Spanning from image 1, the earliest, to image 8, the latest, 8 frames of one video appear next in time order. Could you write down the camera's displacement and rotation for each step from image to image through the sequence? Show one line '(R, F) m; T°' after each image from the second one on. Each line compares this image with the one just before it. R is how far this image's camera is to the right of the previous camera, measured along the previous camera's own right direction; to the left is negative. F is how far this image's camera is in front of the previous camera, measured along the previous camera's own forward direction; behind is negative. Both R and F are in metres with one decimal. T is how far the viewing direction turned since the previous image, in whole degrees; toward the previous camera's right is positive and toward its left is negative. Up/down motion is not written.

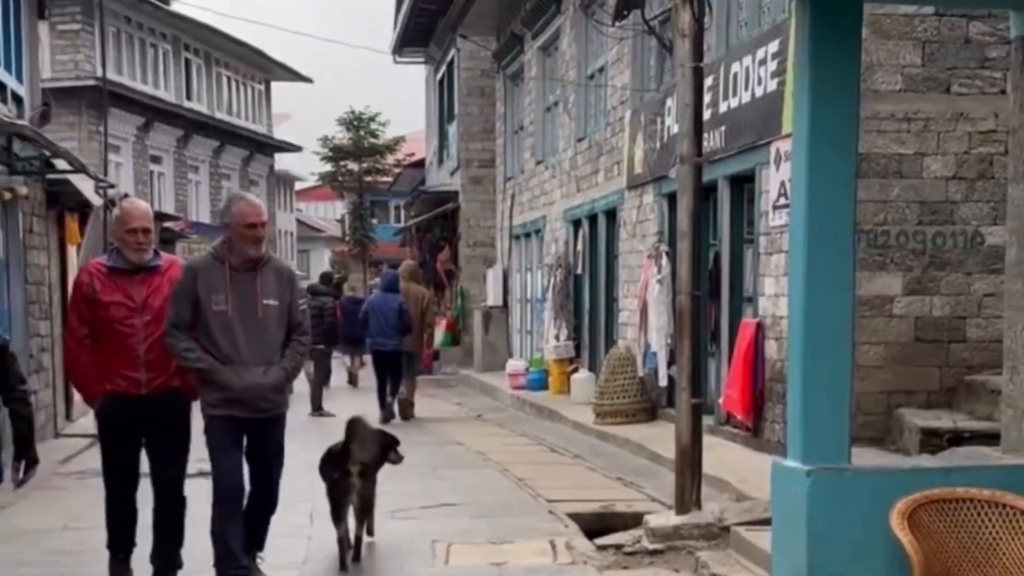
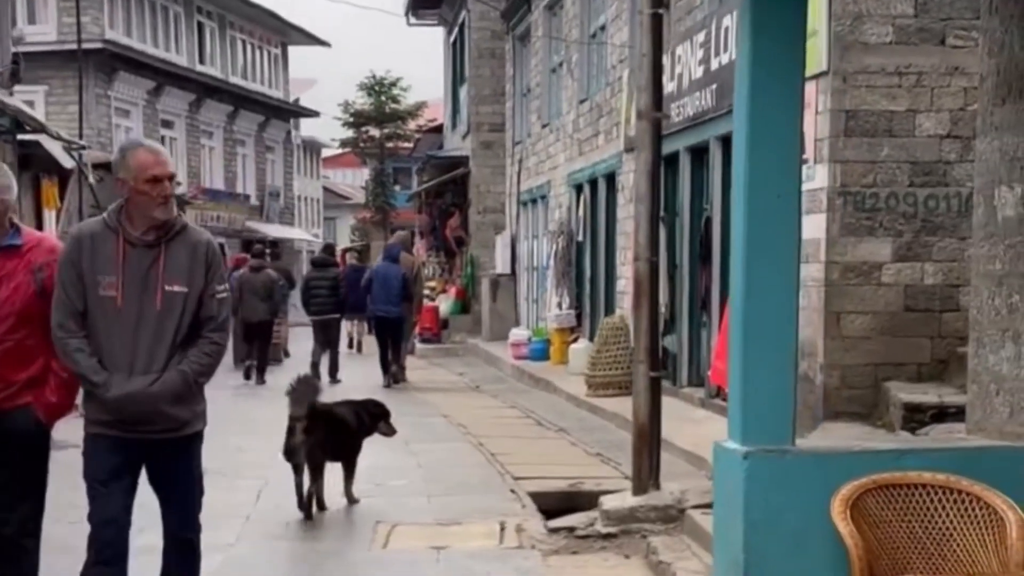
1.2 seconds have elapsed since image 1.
(+0.4, +0.5) m; -1°
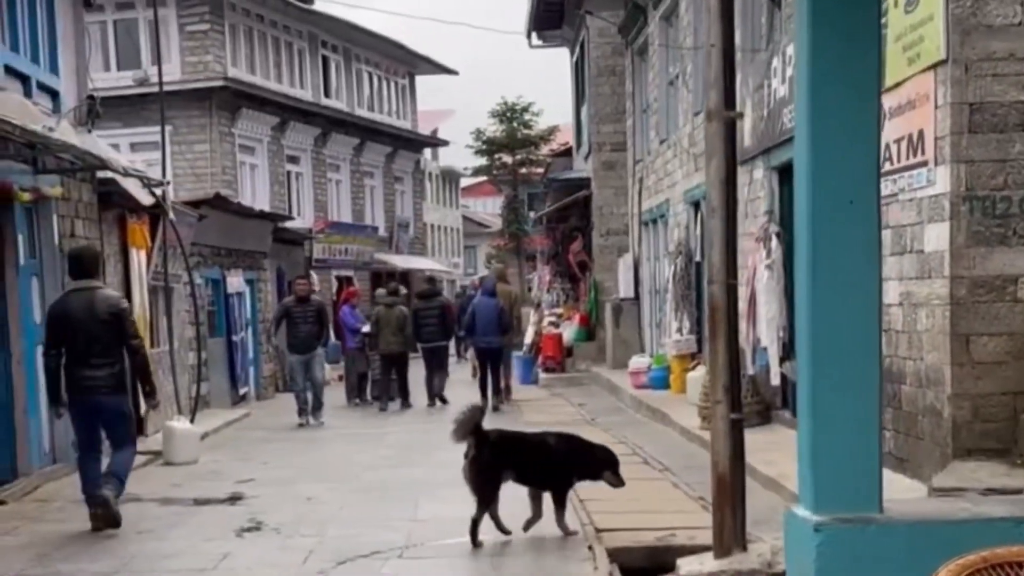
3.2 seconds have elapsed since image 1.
(+0.4, +0.9) m; -6°
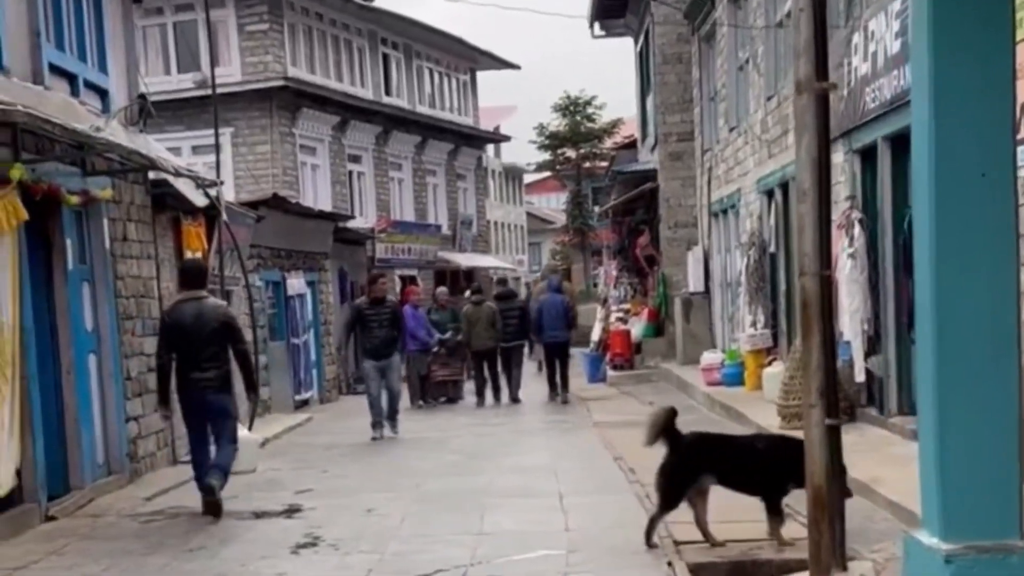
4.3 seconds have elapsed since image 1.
(0.0, +0.5) m; -3°
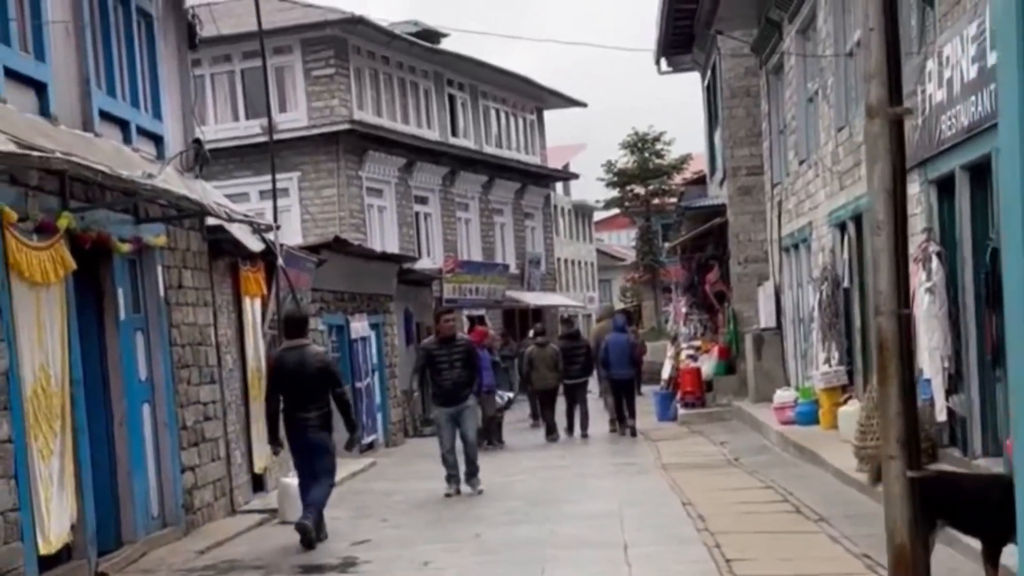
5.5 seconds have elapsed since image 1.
(+0.1, +0.3) m; -3°
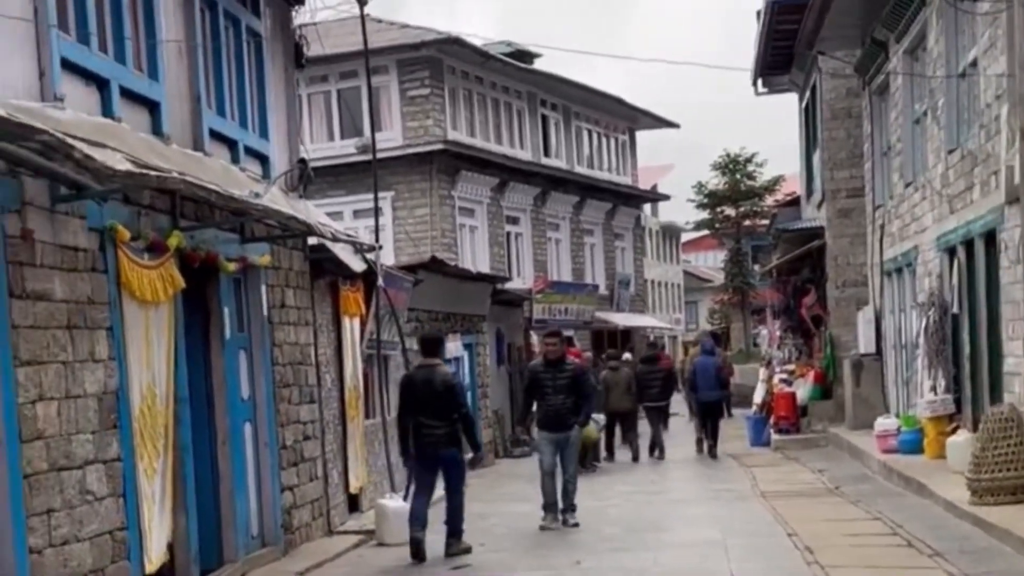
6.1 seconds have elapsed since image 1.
(-0.1, +0.1) m; -4°
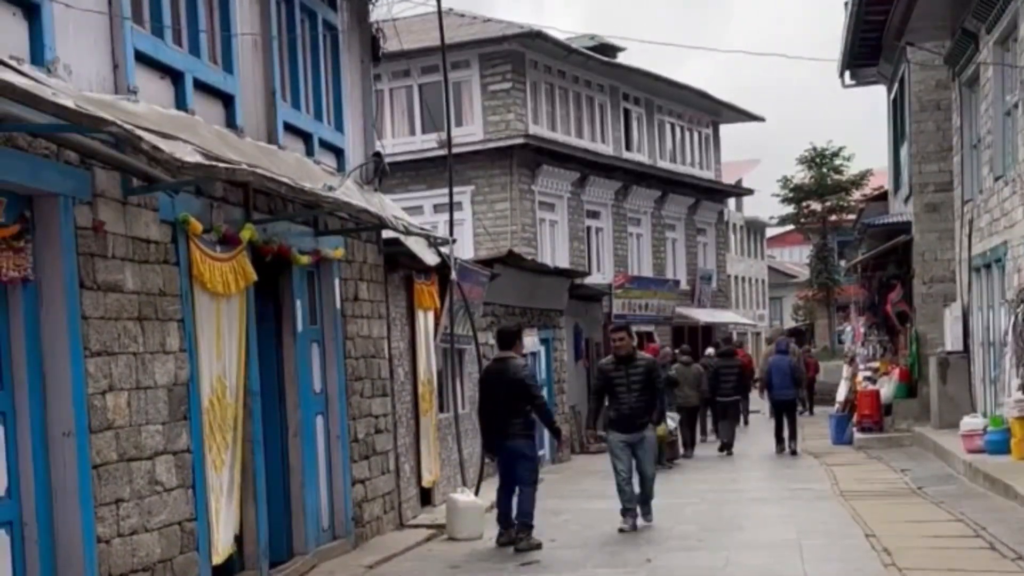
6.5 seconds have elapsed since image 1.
(+0.1, +0.1) m; -4°
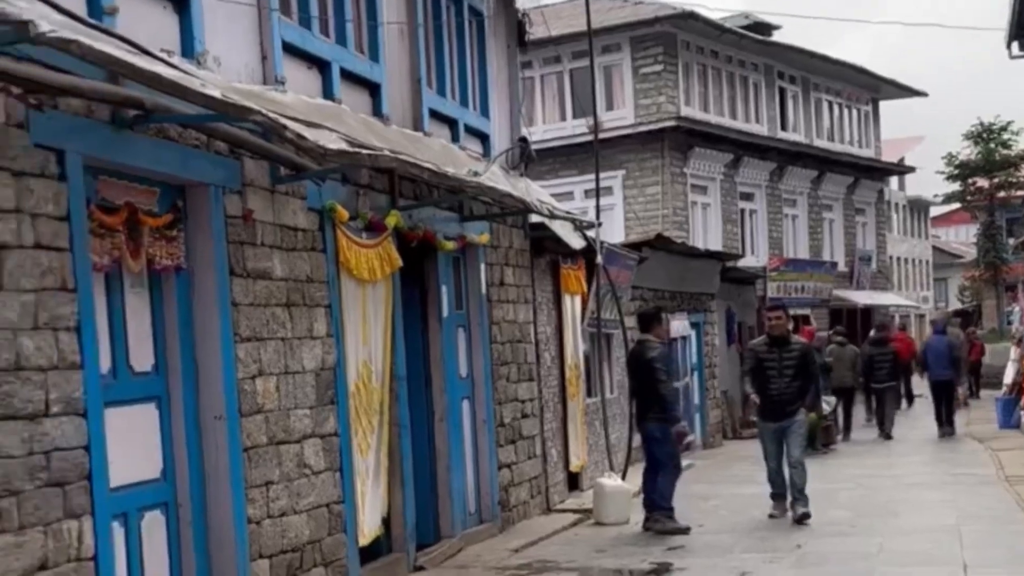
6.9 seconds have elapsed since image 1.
(+0.1, +0.1) m; -7°
